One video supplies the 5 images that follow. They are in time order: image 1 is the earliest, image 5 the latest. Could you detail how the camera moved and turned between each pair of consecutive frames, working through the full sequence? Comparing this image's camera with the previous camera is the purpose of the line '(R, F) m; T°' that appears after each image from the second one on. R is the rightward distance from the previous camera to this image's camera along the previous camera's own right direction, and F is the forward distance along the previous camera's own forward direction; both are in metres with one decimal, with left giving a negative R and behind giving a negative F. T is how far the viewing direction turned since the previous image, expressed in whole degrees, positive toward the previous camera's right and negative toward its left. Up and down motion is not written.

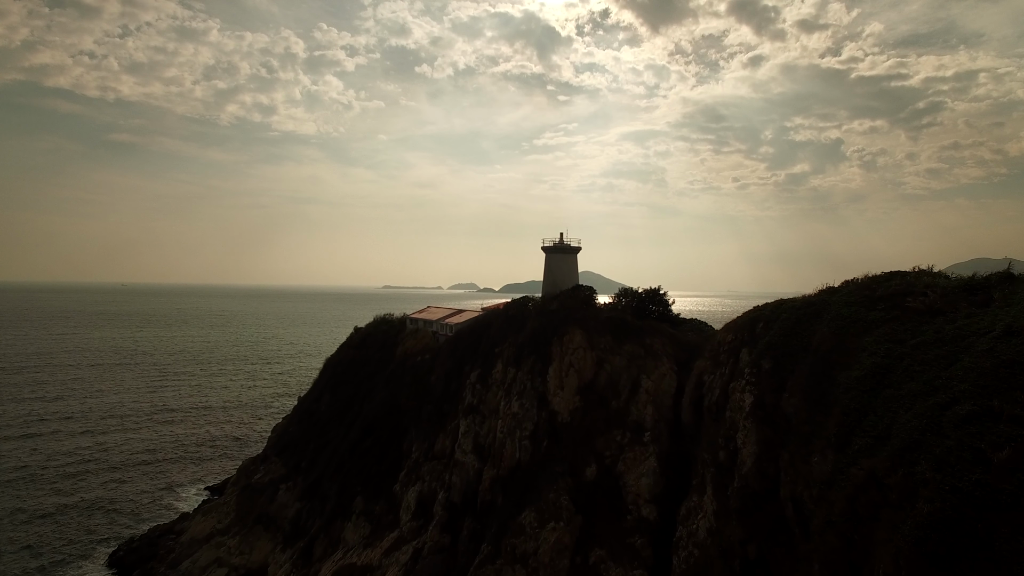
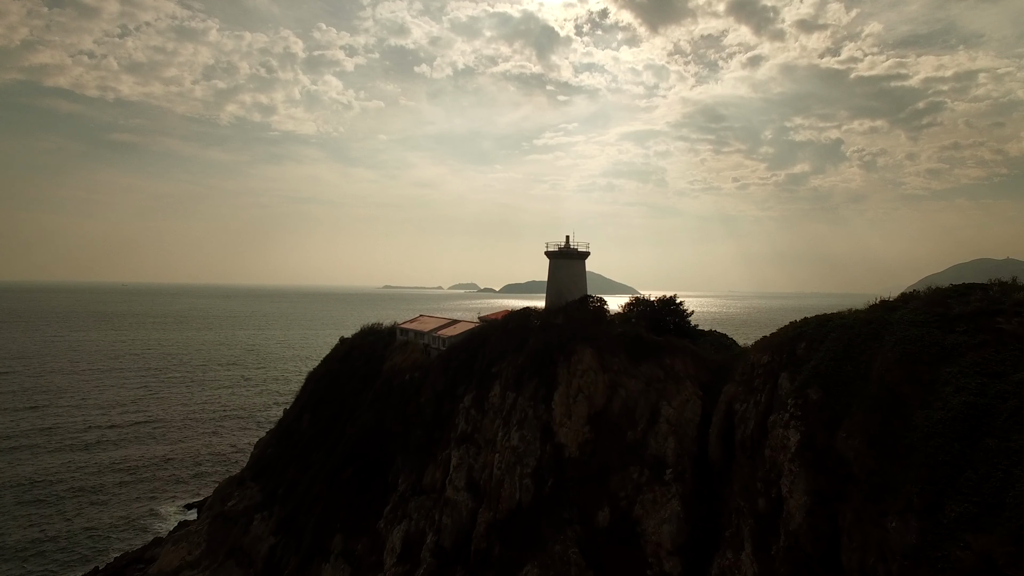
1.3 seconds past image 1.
(0.0, +4.3) m; 0°
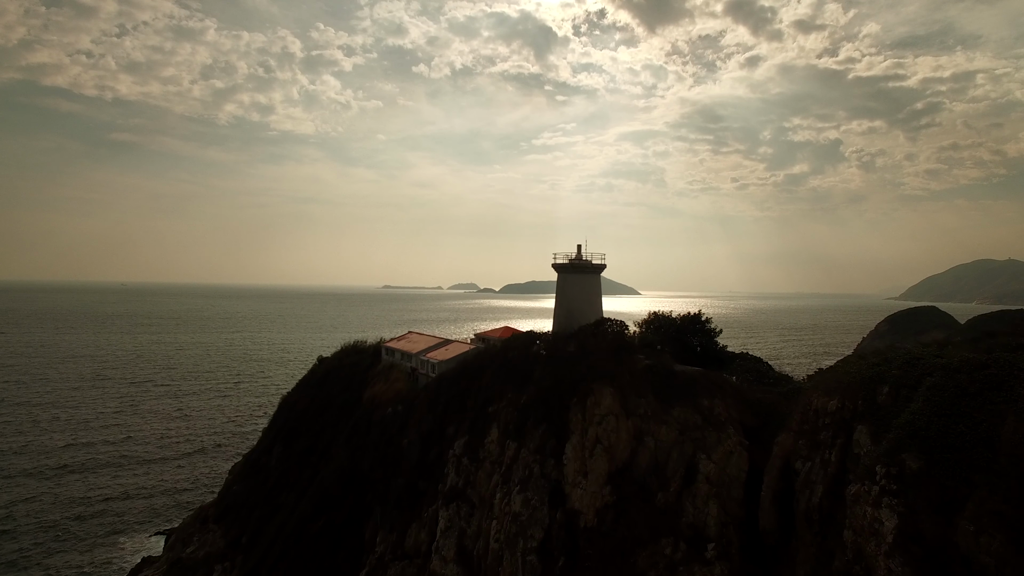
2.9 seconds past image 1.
(-0.2, +5.5) m; 0°
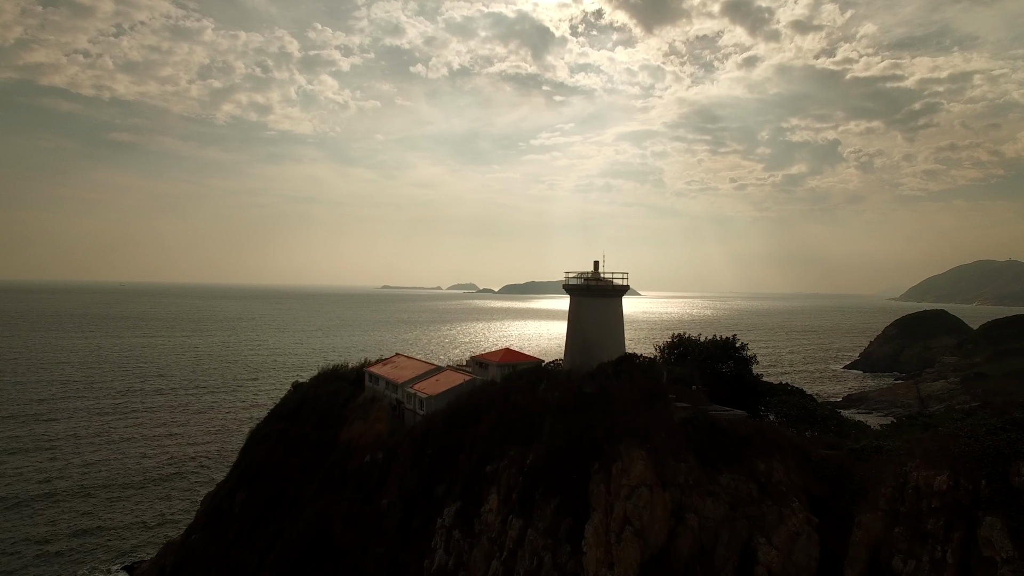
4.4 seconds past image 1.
(-0.2, +5.0) m; 0°
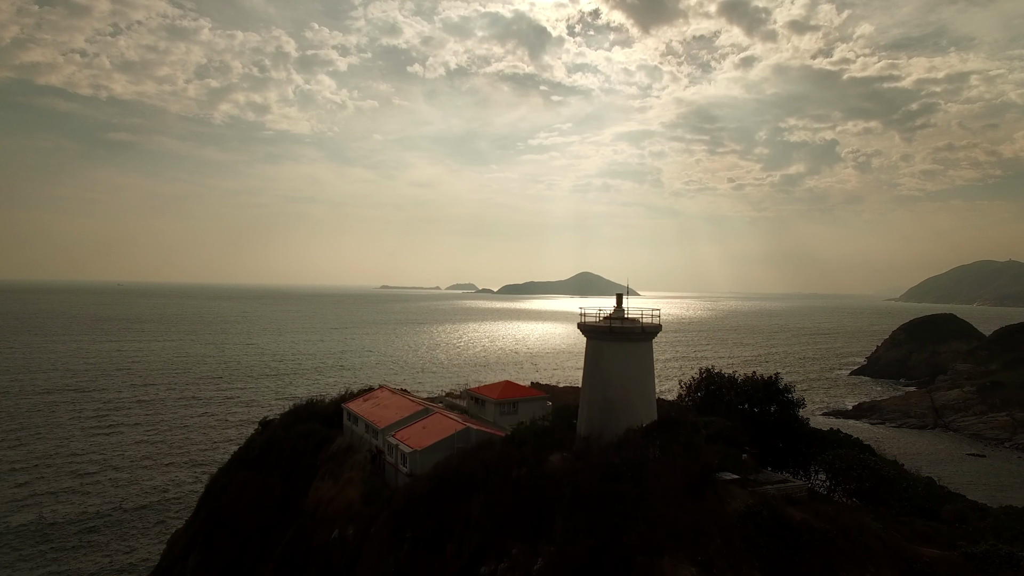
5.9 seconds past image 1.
(-0.2, +4.8) m; 0°
